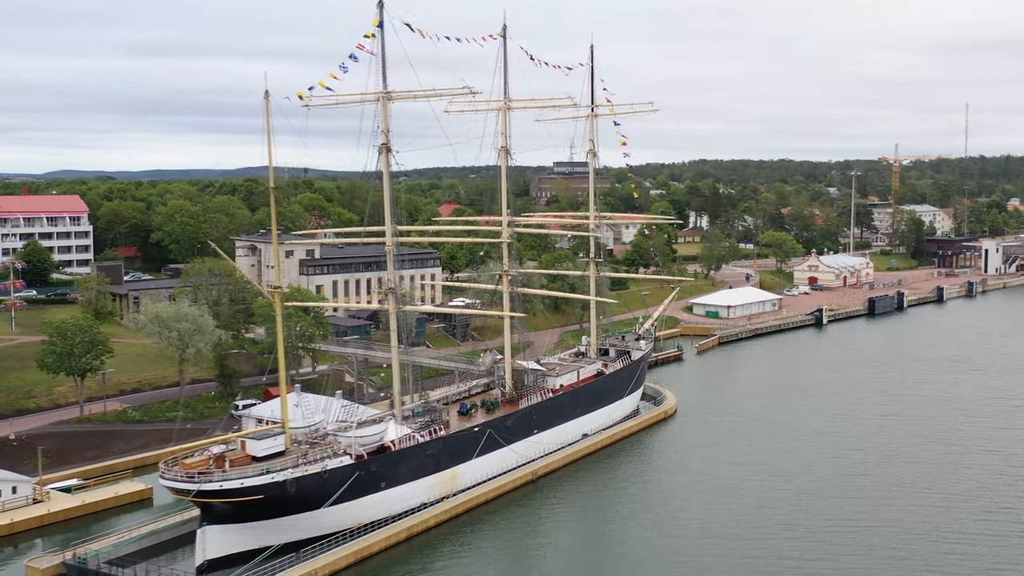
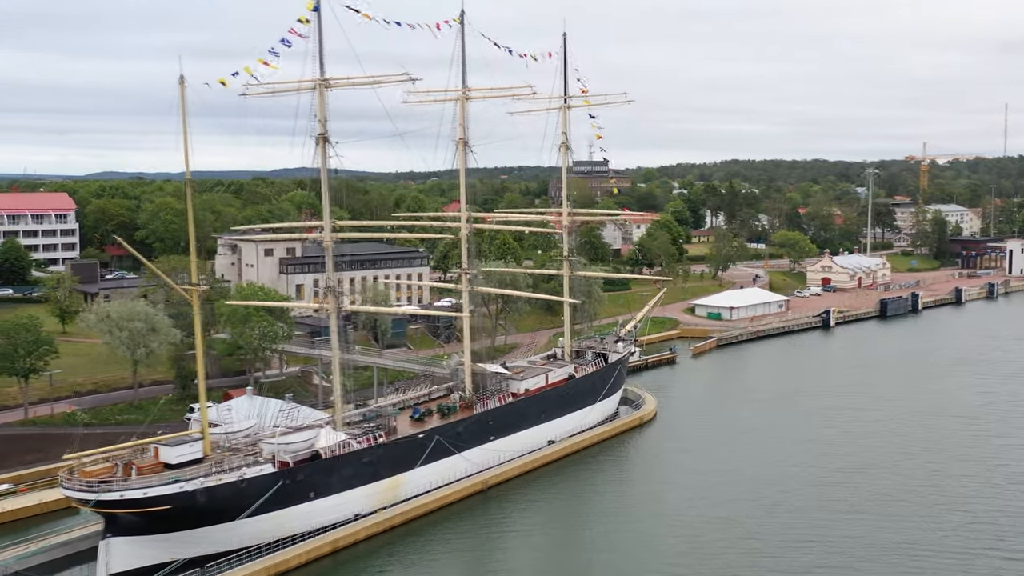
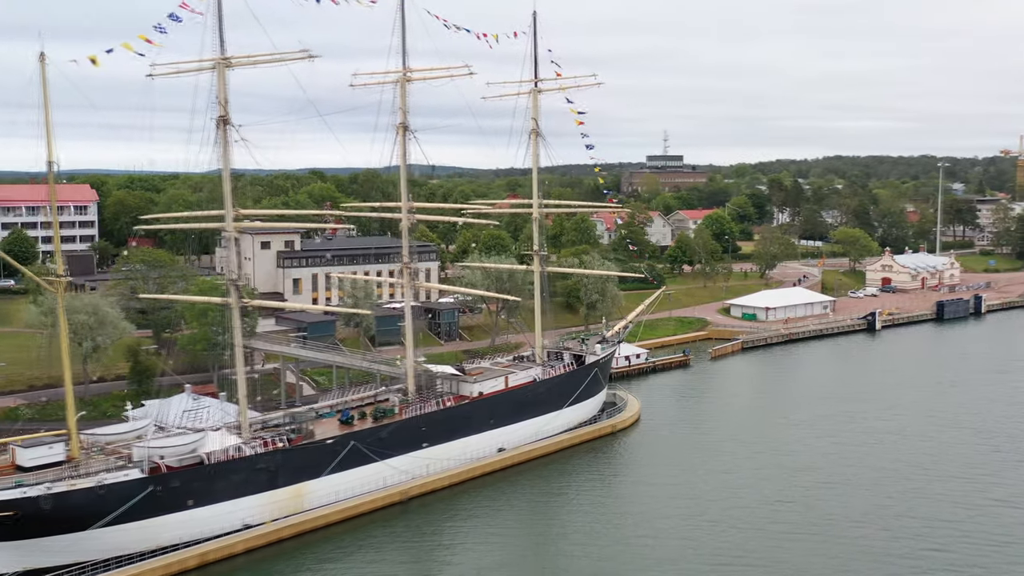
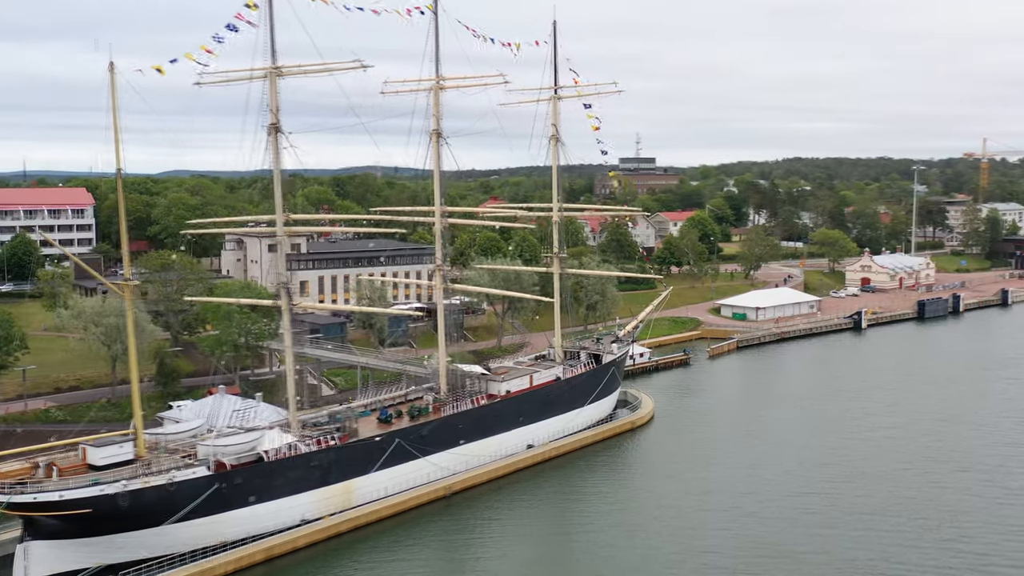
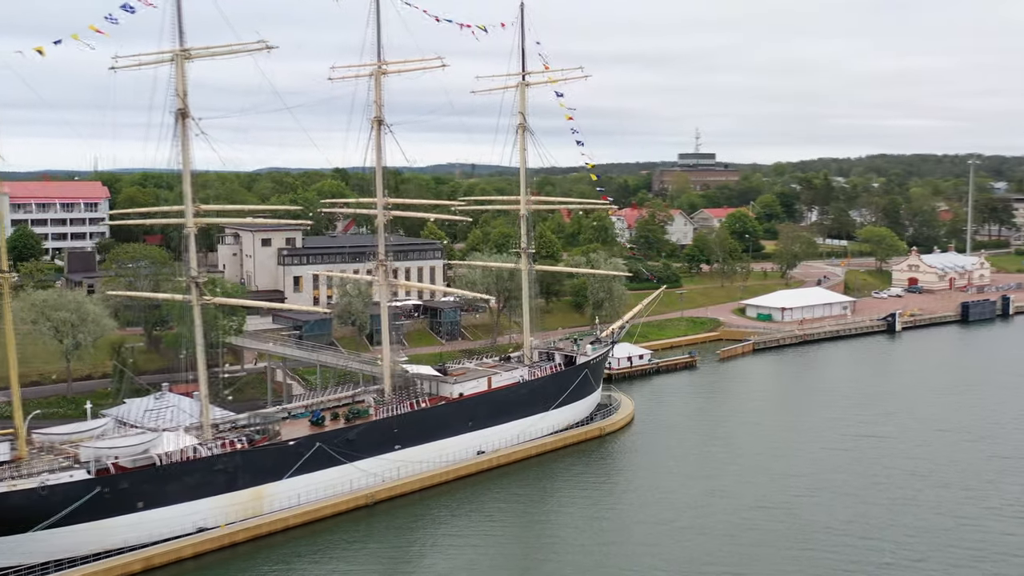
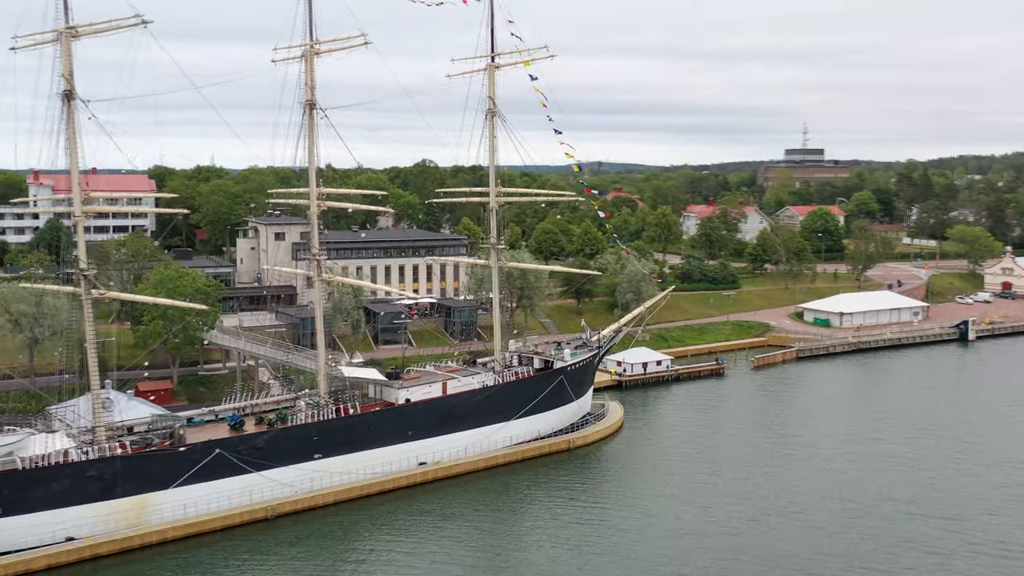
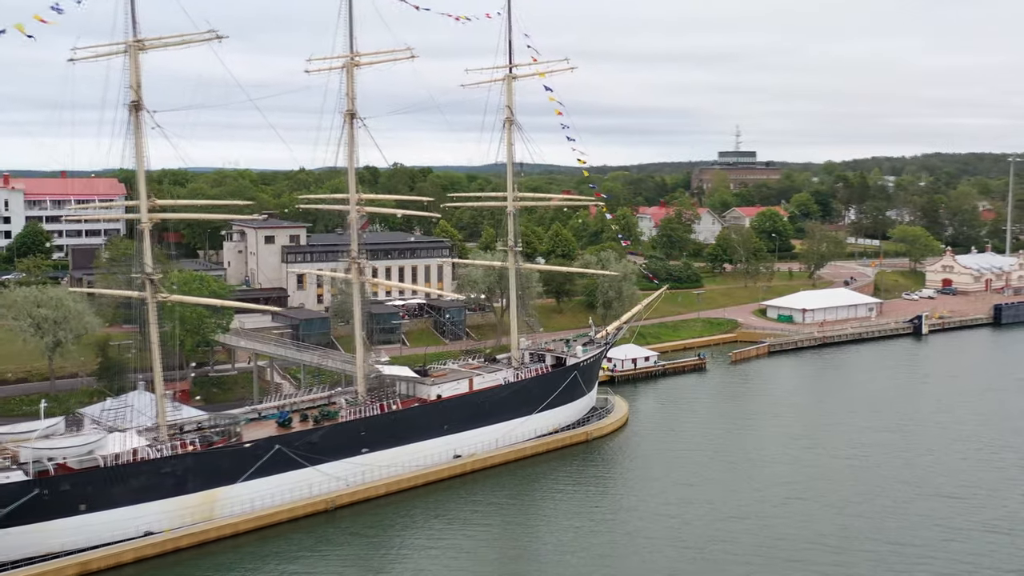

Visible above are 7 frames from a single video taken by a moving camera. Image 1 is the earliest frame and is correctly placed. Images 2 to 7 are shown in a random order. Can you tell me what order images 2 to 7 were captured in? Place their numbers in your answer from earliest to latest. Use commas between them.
2, 4, 3, 5, 7, 6
